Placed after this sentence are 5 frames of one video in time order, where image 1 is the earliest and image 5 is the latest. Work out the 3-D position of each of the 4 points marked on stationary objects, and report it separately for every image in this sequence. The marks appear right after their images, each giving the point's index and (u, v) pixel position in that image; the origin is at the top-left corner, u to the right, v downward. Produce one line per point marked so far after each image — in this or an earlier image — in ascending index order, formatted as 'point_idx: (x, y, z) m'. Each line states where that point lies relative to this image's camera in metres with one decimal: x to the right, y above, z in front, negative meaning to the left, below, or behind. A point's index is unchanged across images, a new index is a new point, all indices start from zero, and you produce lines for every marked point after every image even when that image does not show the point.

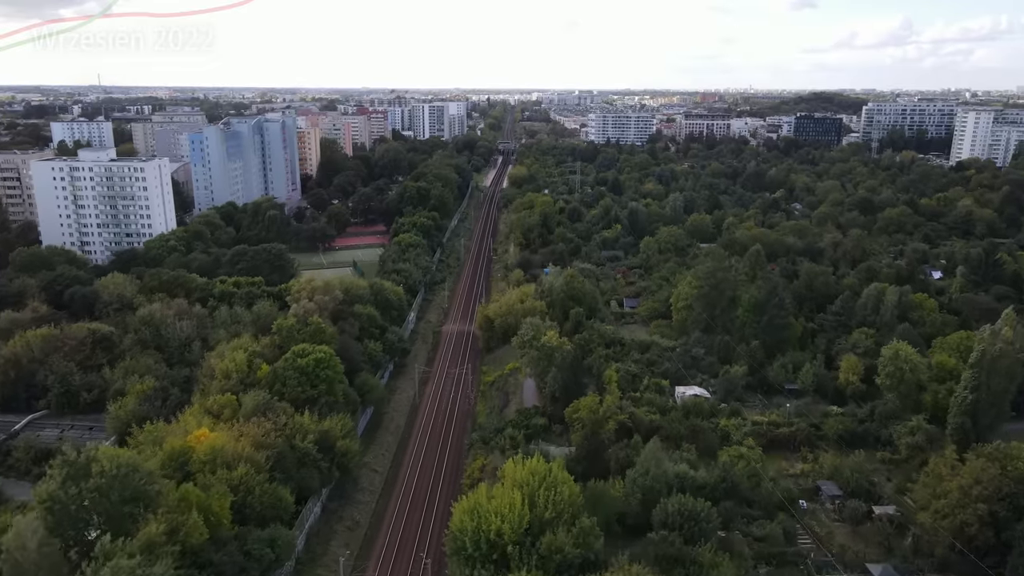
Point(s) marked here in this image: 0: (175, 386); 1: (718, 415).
0: (-7.5, -2.2, +19.8) m
1: (+4.6, -2.9, +19.8) m
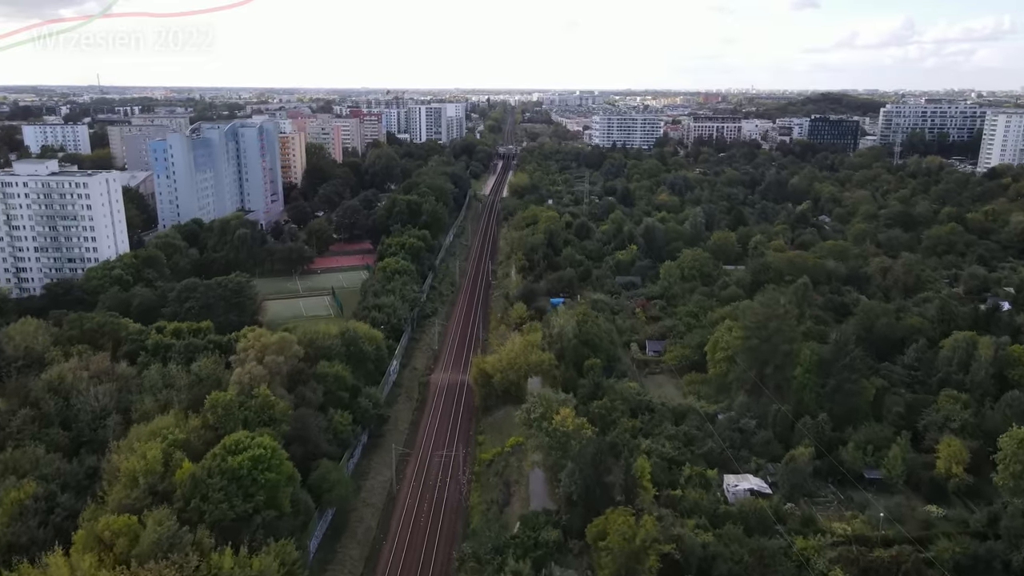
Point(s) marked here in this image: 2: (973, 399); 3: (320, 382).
0: (-7.5, -3.4, +15.0) m
1: (+4.7, -4.0, +15.1) m
2: (+10.0, -2.4, +19.2) m
3: (-4.1, -2.0, +19.1) m
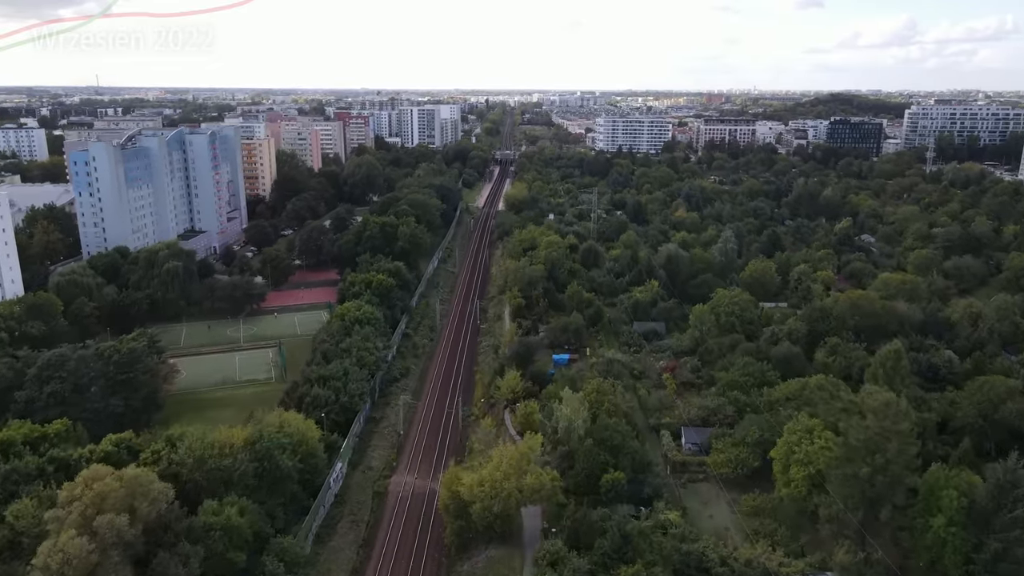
0: (-7.7, -4.9, +8.3) m
1: (+4.4, -5.5, +8.3) m
2: (+9.7, -3.9, +12.5) m
3: (-4.4, -3.5, +12.4) m
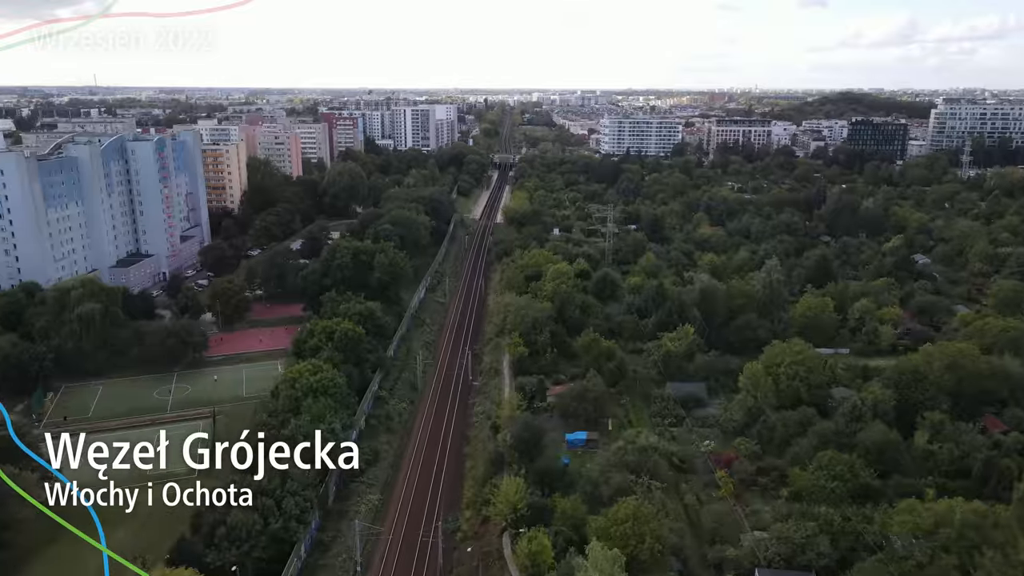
0: (-7.7, -6.2, +2.4) m
1: (+4.5, -6.8, +2.5) m
2: (+9.8, -5.1, +6.6) m
3: (-4.3, -4.8, +6.5) m
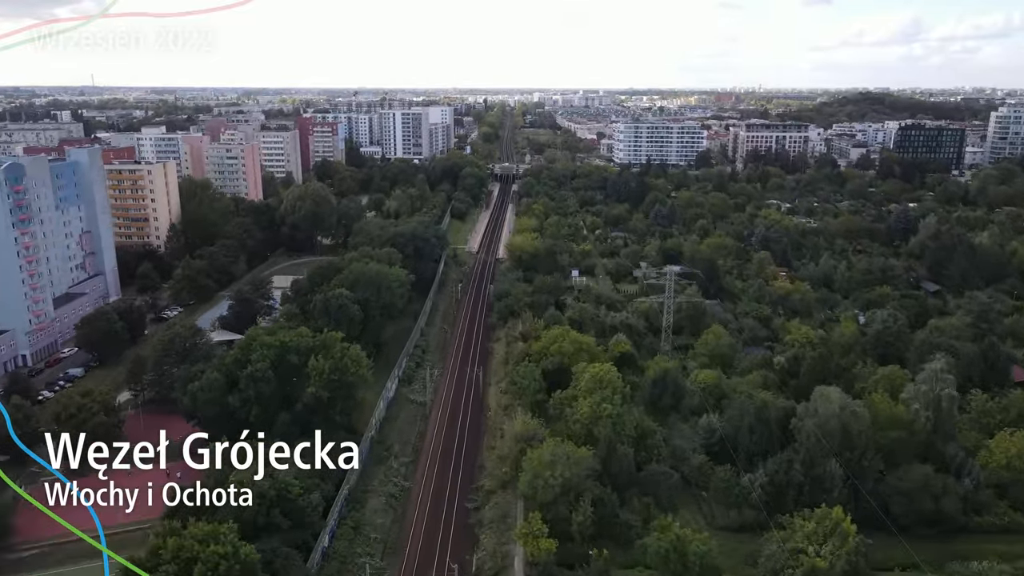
0: (-7.4, -8.6, -7.9) m
1: (+4.7, -9.2, -7.9) m
2: (+10.0, -7.6, -3.7) m
3: (-4.1, -7.2, -3.8) m
